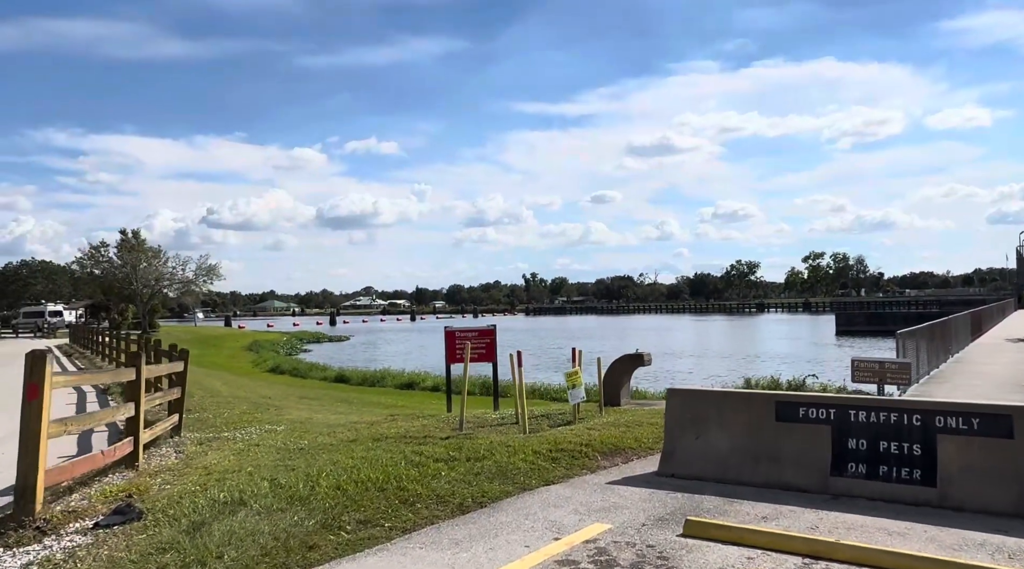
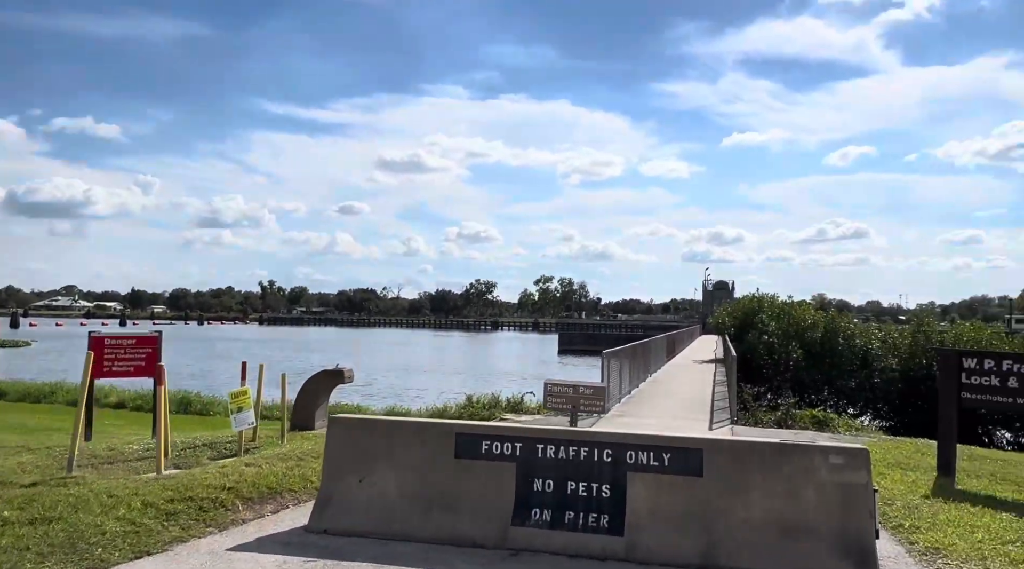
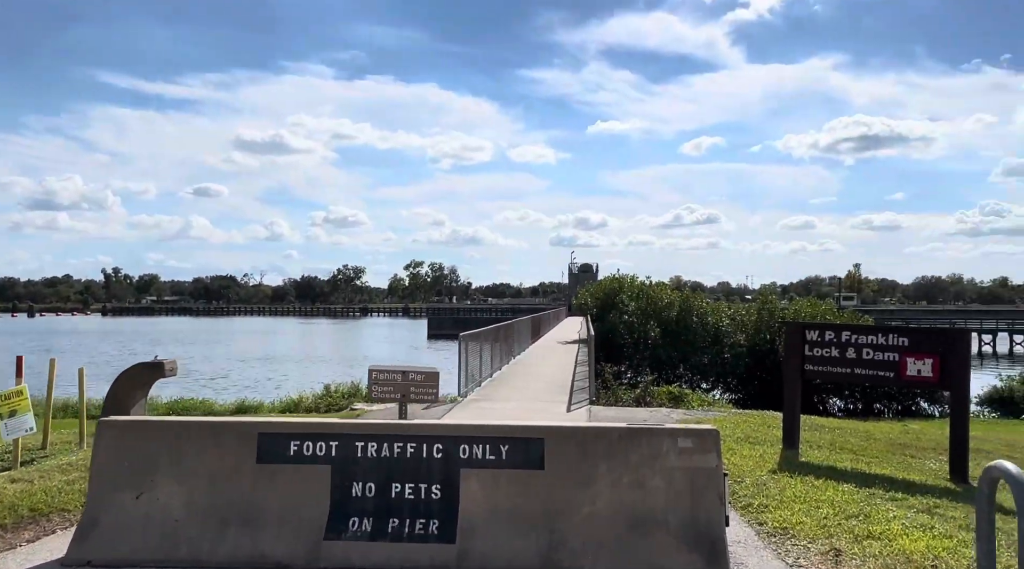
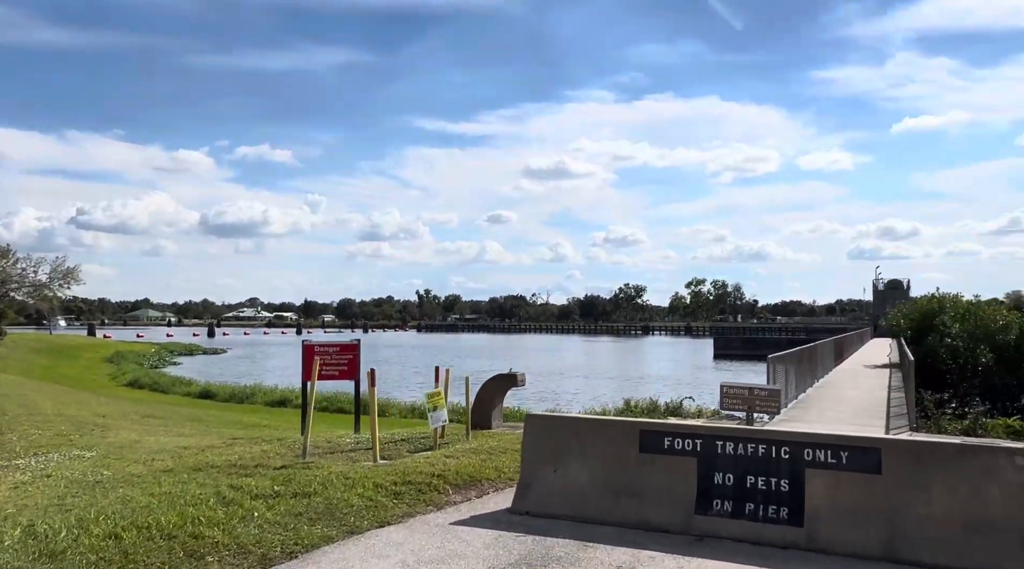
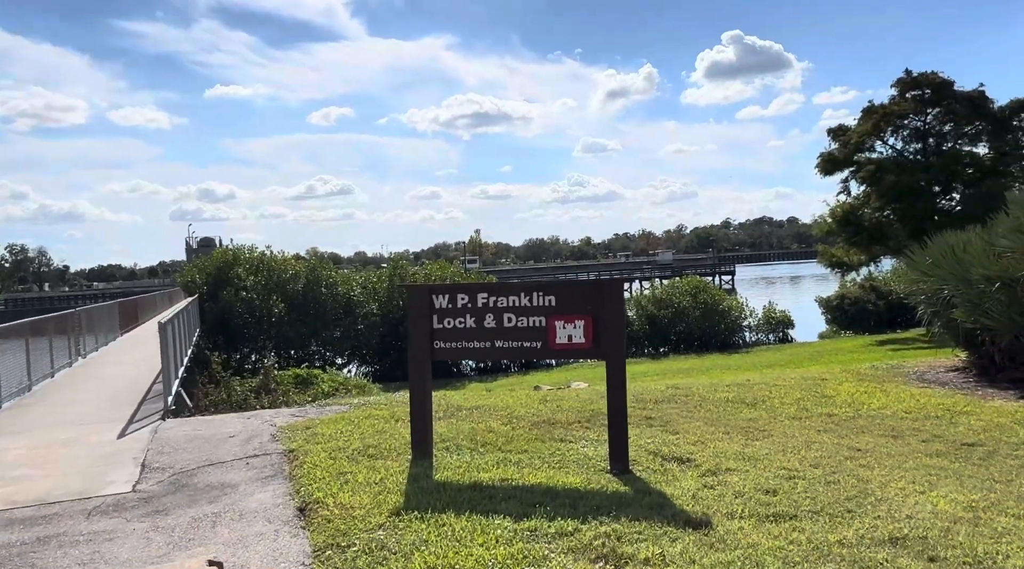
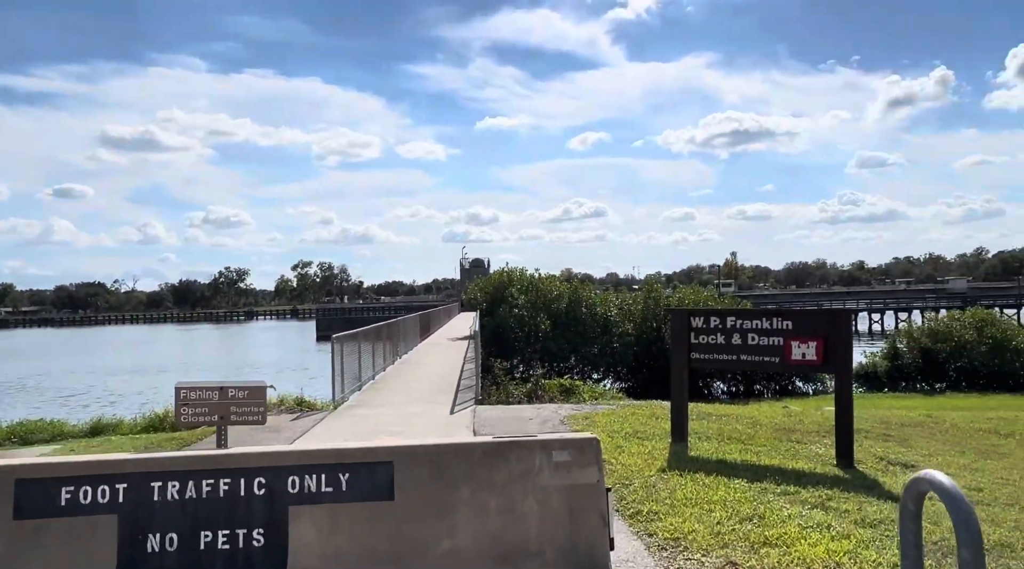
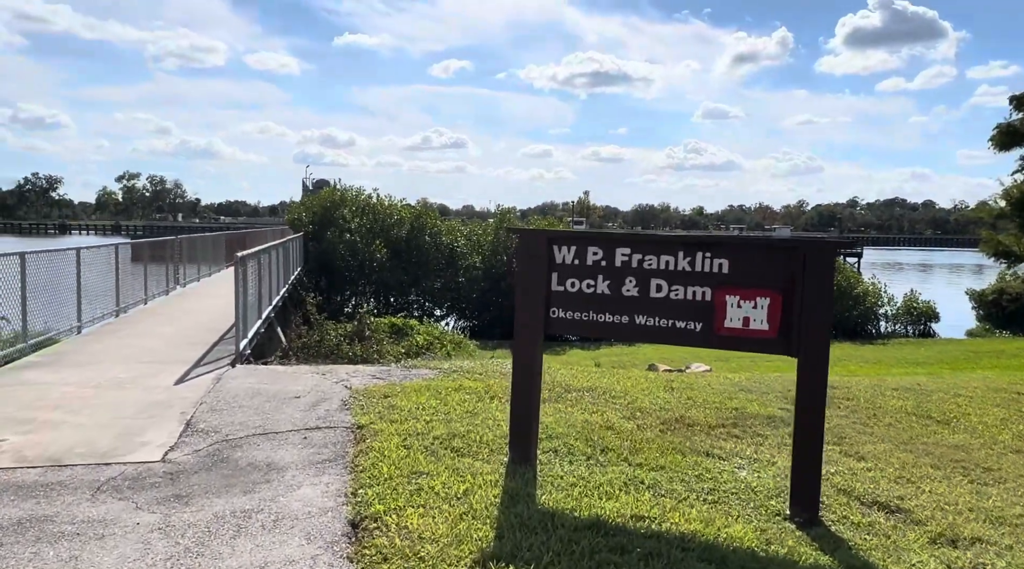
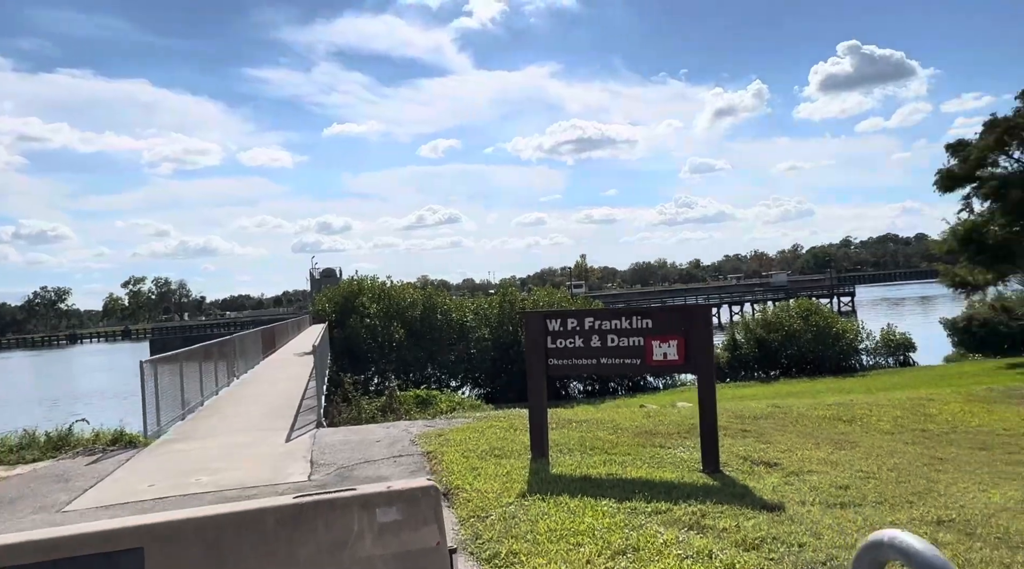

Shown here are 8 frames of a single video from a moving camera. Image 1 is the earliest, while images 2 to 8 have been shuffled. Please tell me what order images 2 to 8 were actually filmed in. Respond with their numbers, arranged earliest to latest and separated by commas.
4, 2, 3, 6, 8, 5, 7
